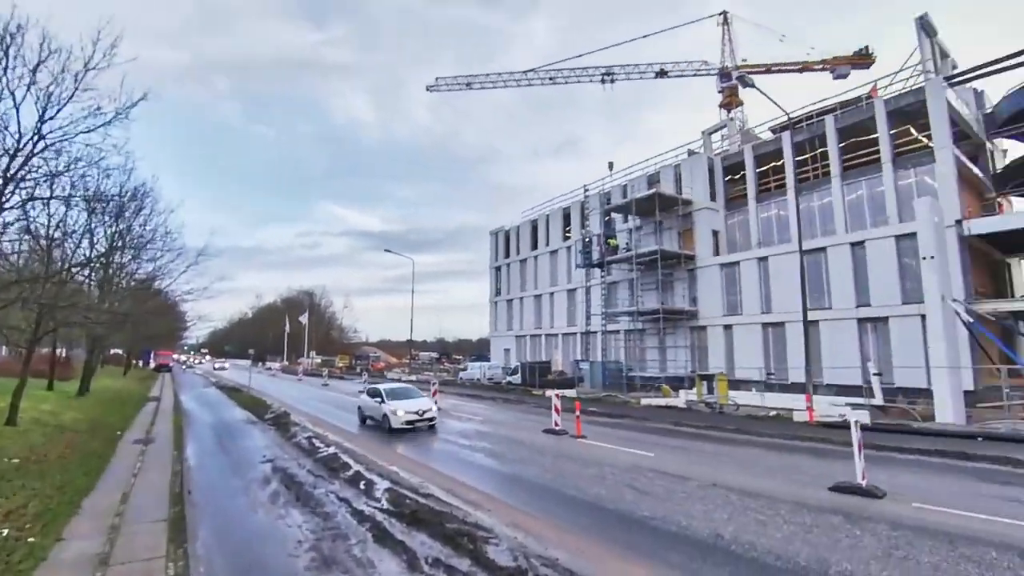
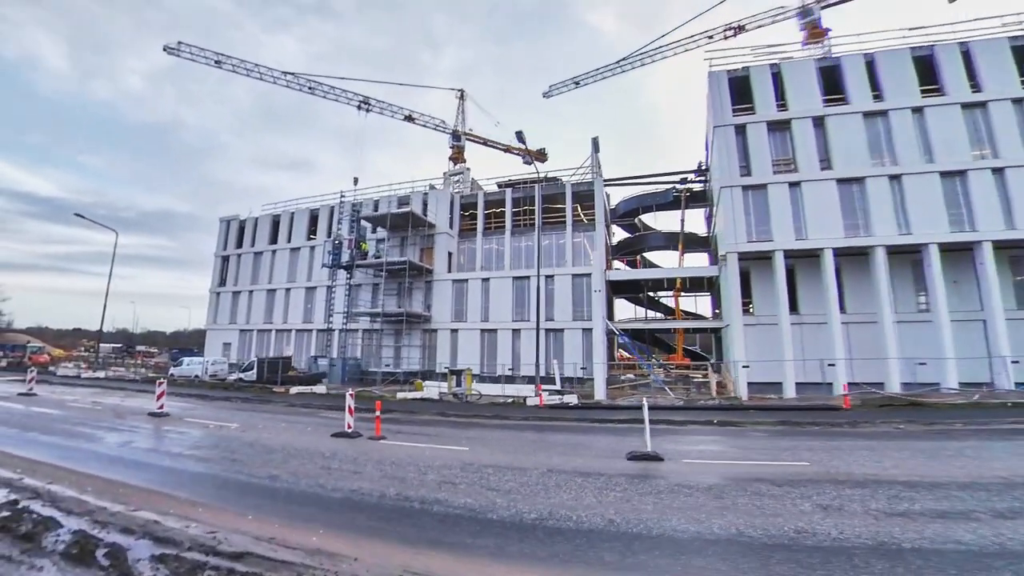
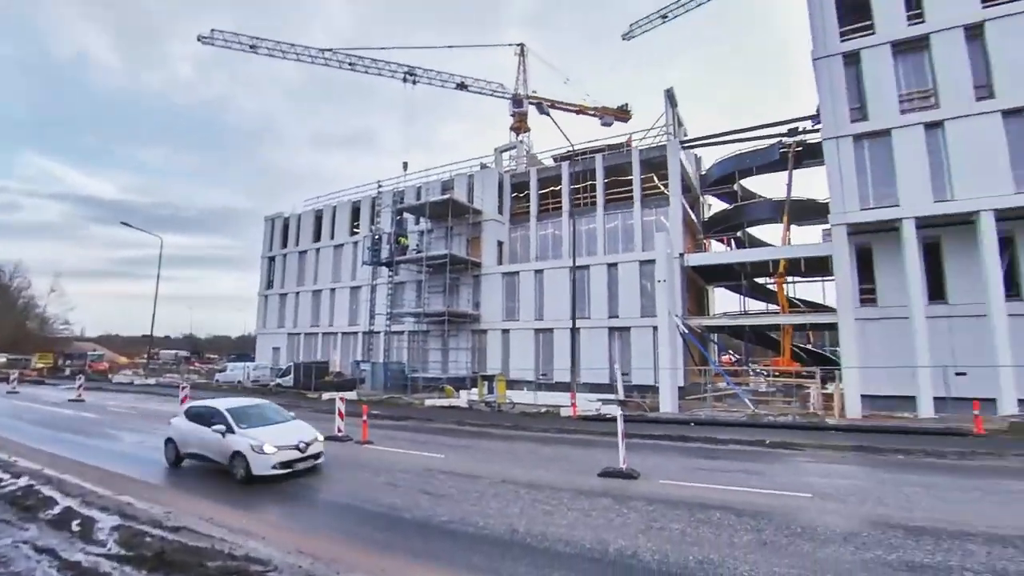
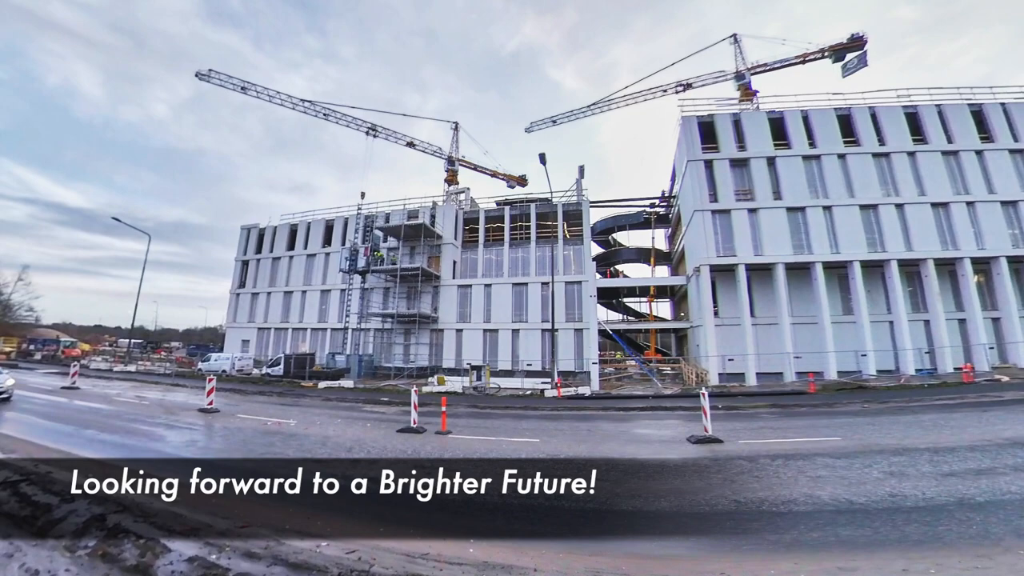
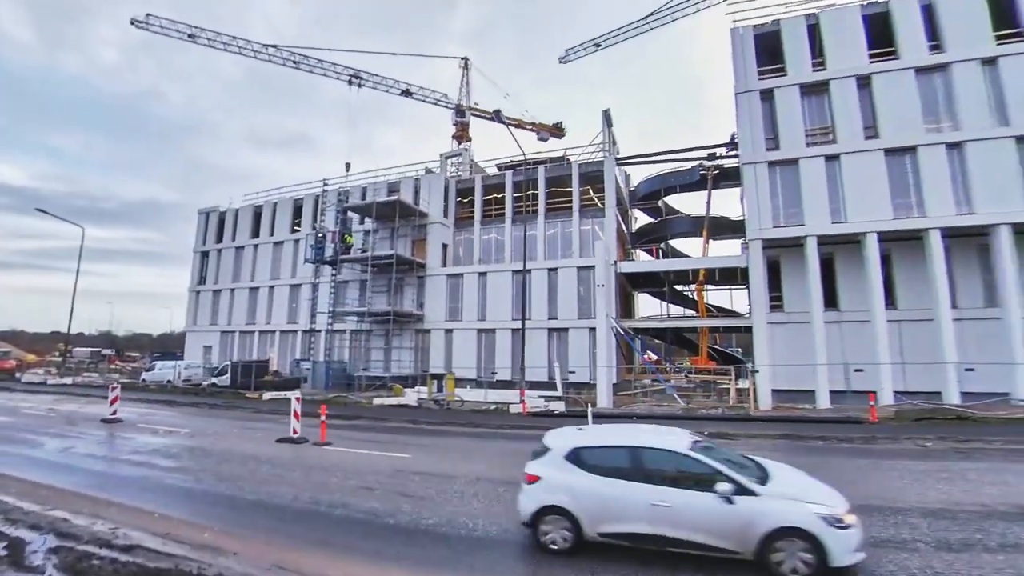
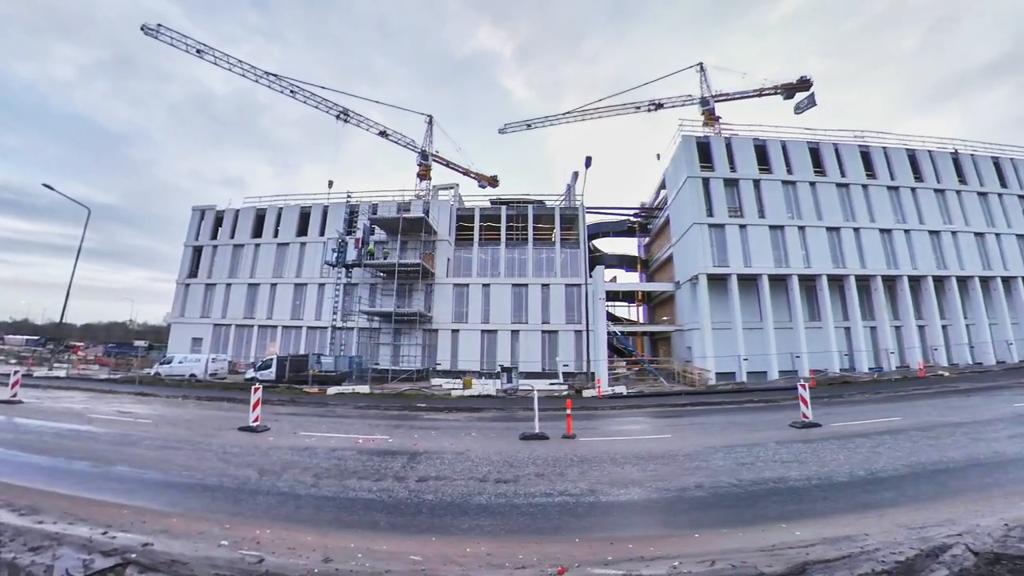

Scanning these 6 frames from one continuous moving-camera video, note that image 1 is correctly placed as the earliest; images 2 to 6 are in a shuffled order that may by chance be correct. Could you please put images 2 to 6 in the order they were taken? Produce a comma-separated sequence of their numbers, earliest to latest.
3, 5, 2, 4, 6
